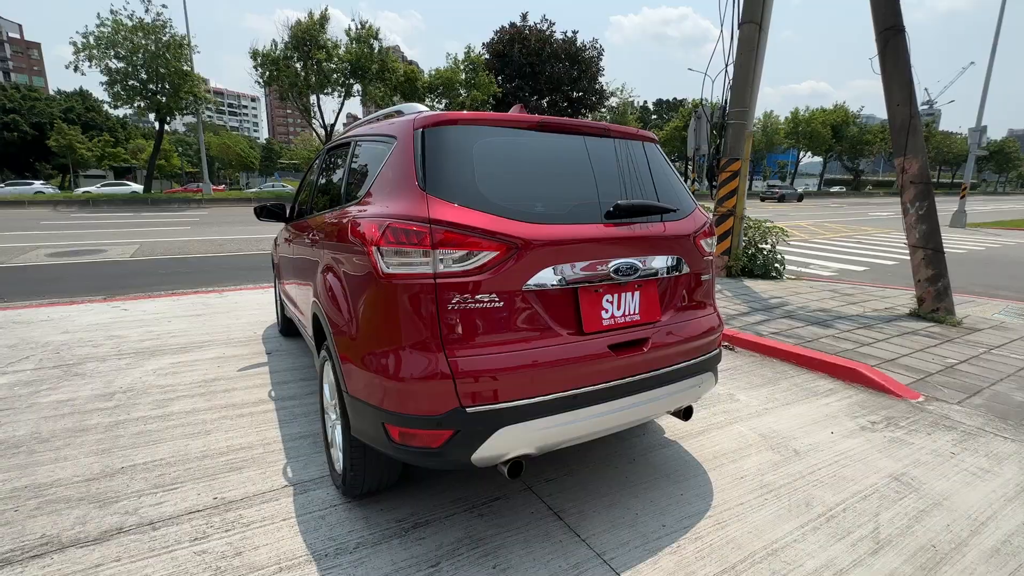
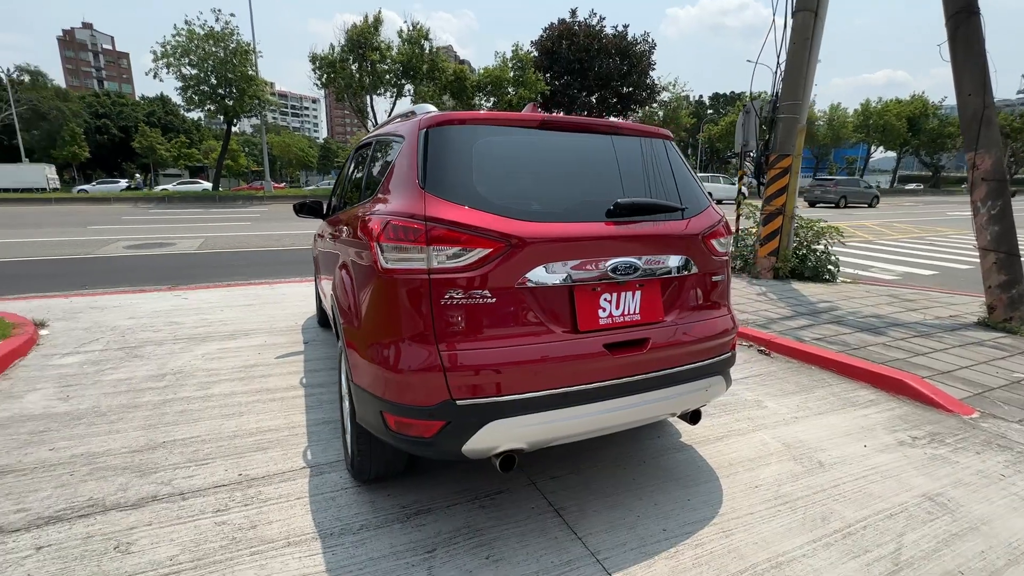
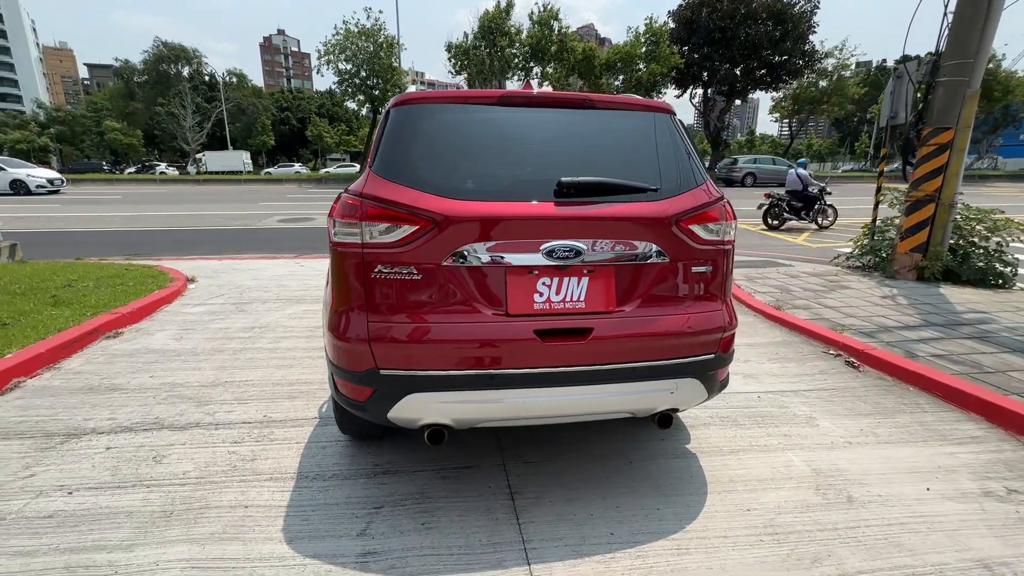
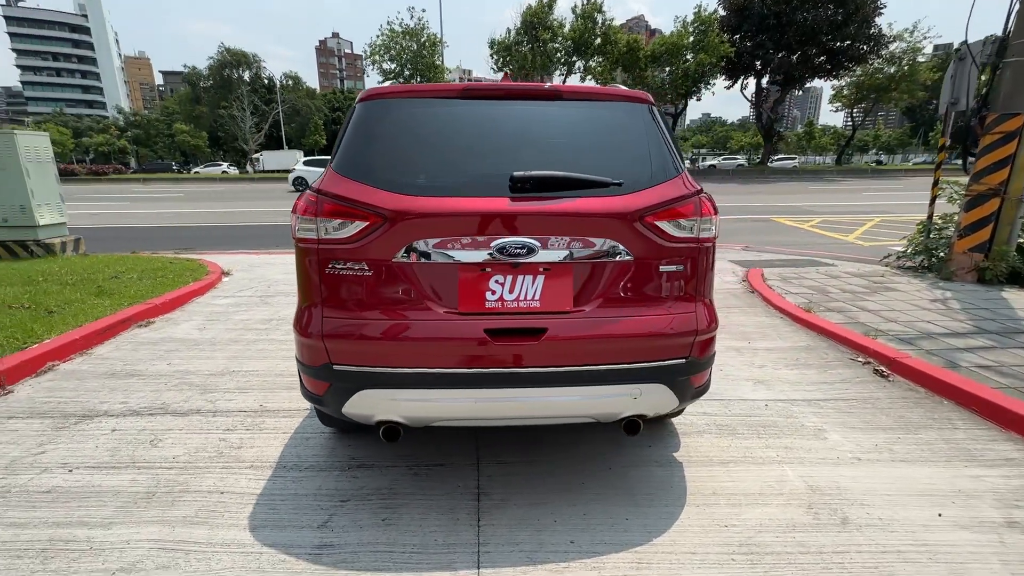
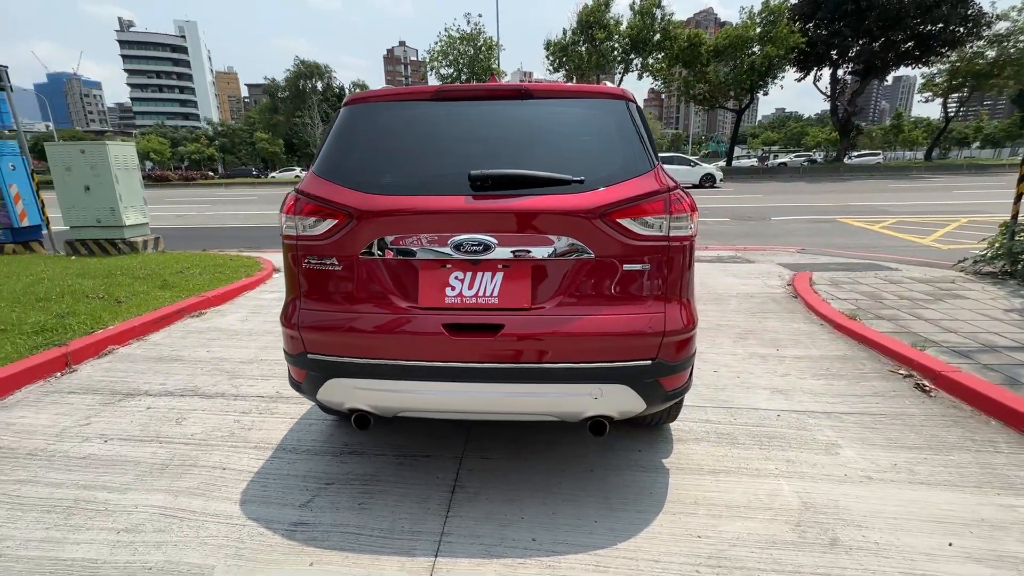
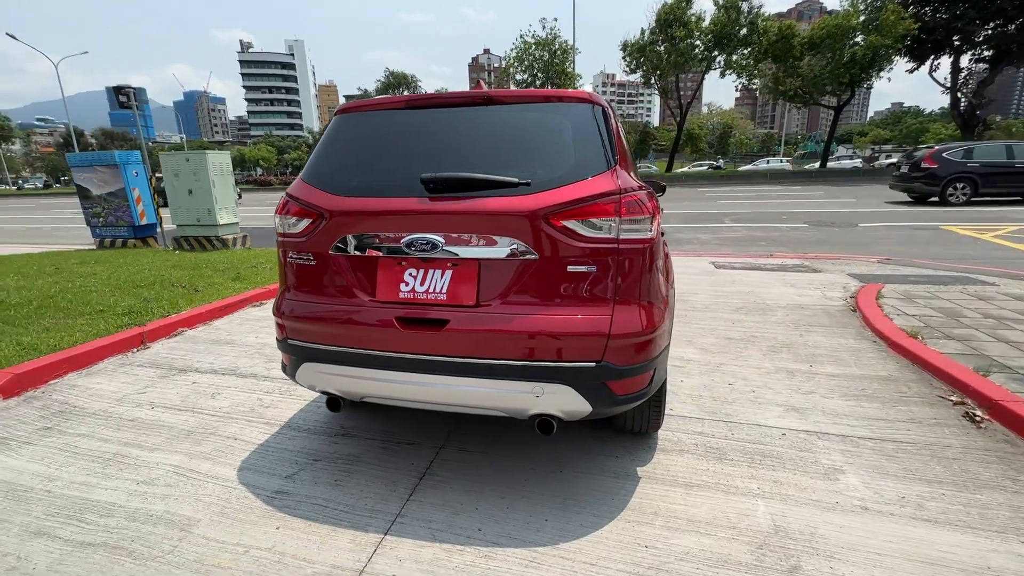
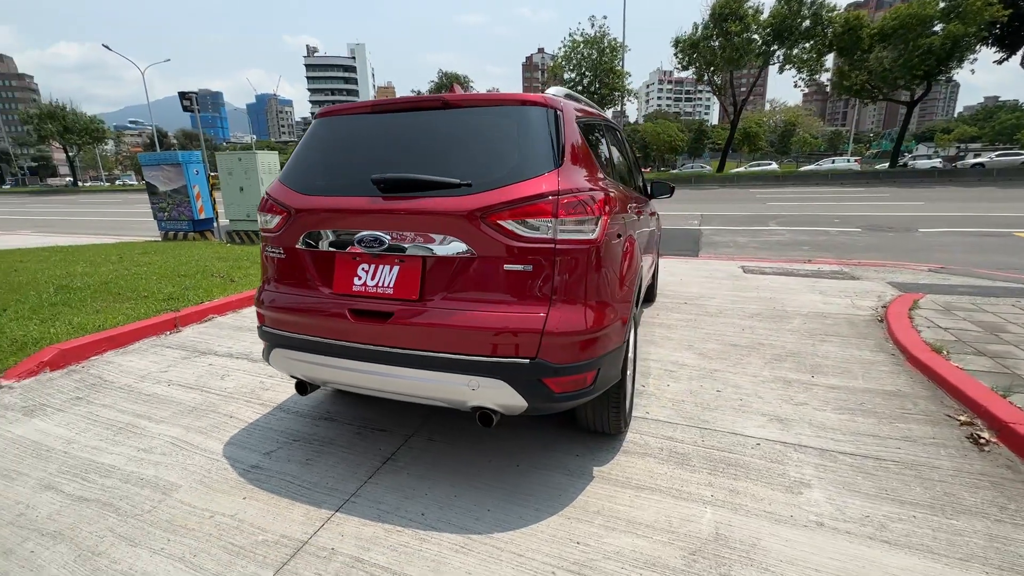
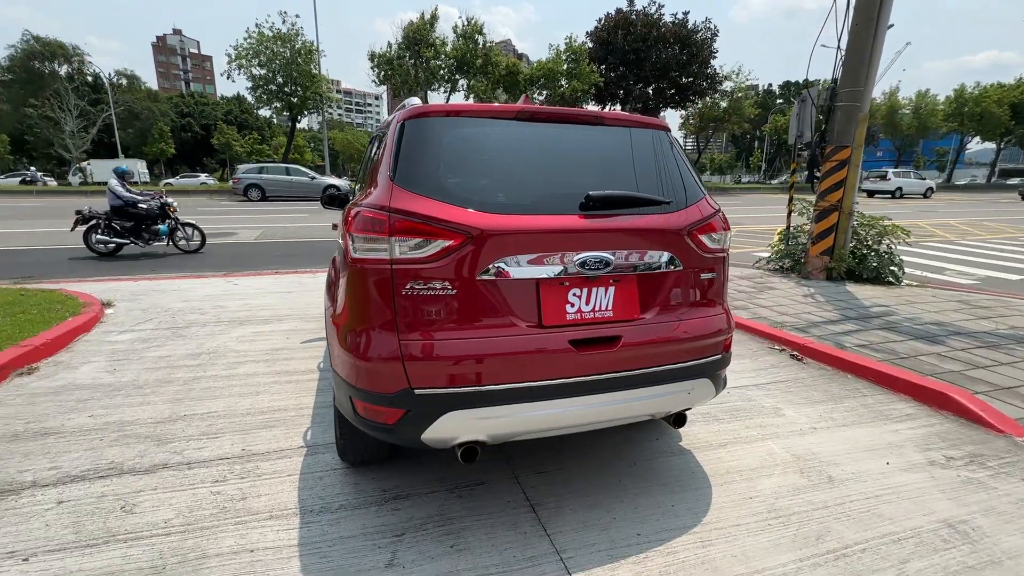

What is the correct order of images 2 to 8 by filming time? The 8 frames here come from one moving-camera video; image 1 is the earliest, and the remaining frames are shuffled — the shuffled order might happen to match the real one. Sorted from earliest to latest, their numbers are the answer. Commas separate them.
2, 8, 3, 4, 5, 6, 7
